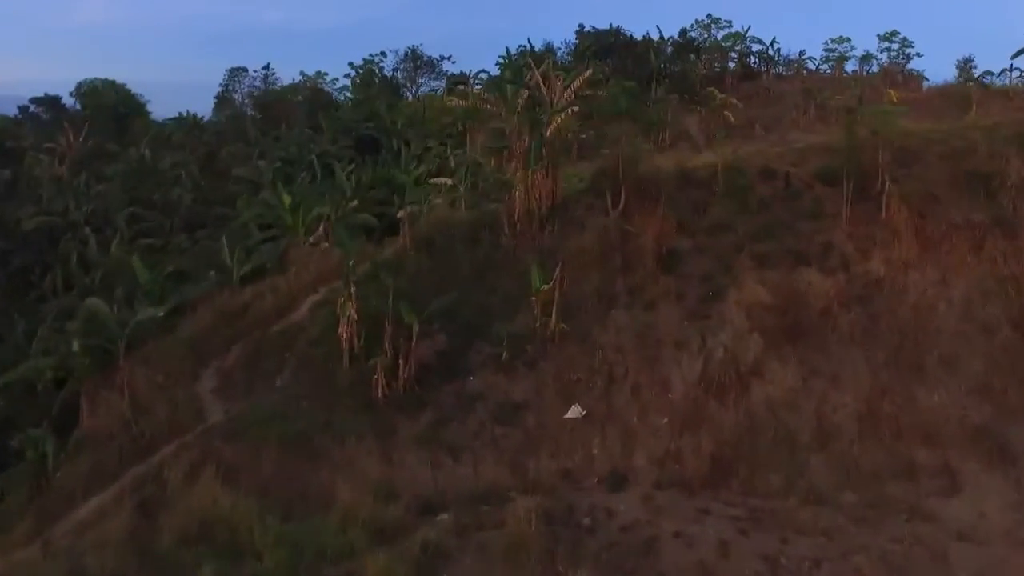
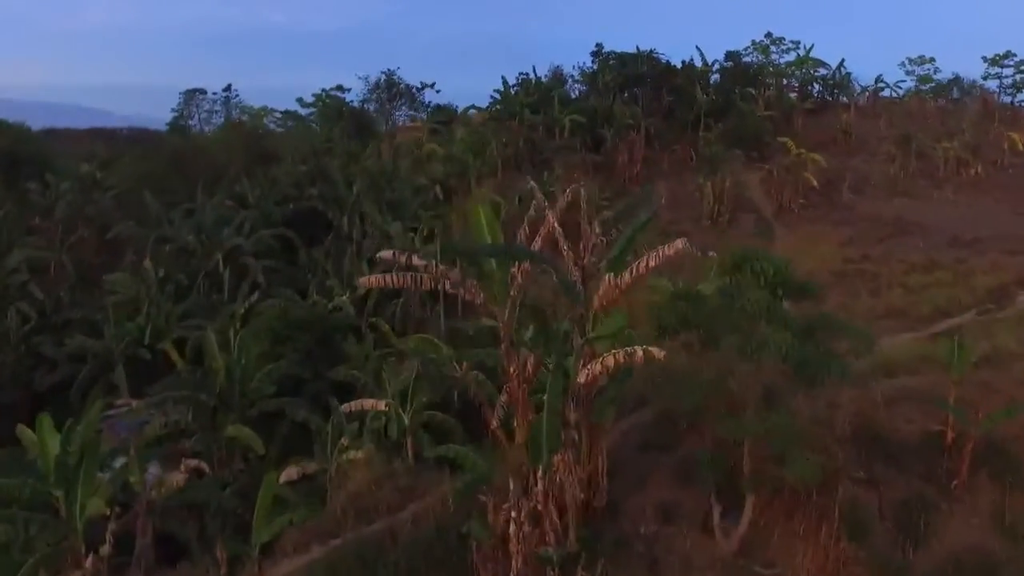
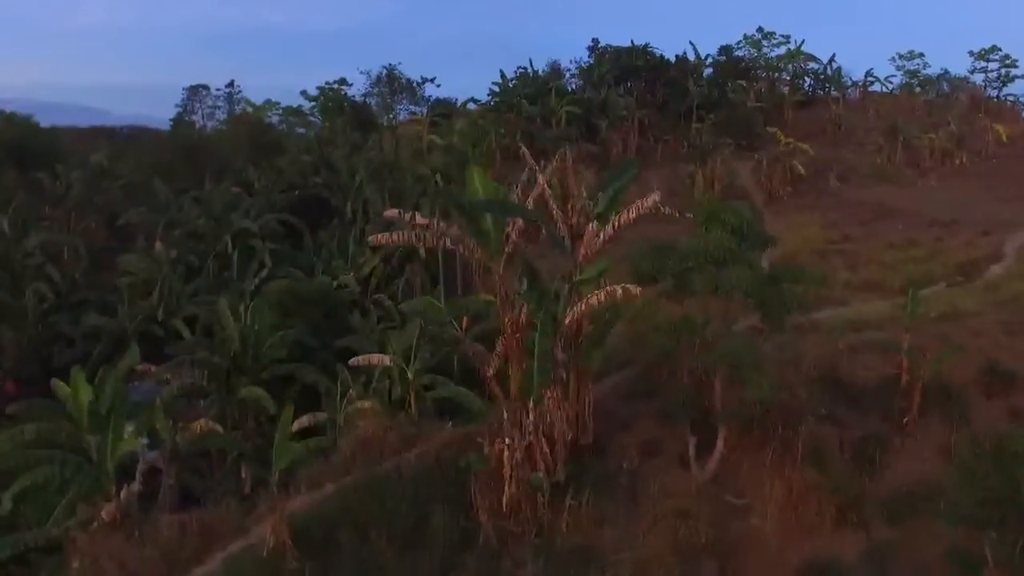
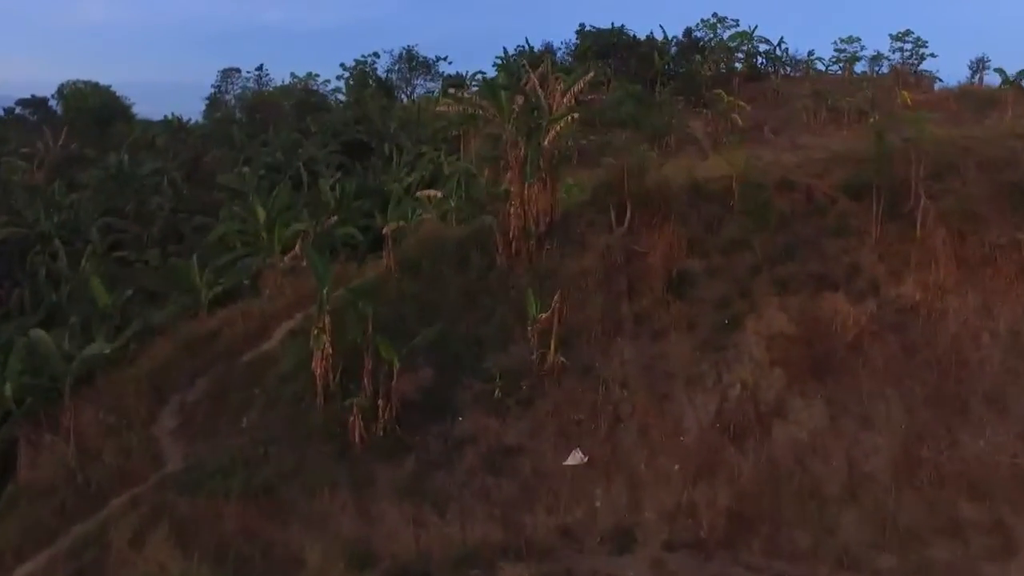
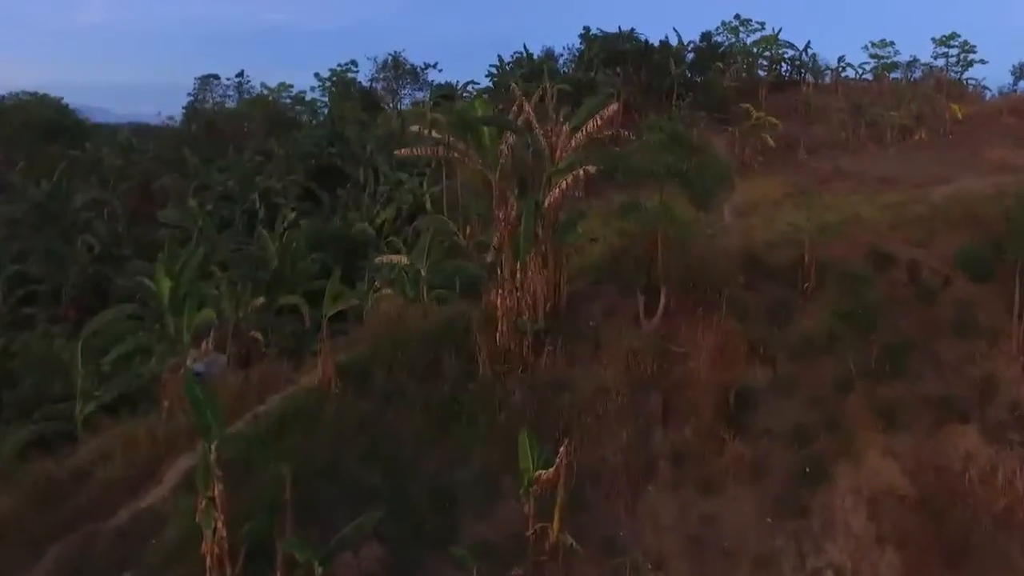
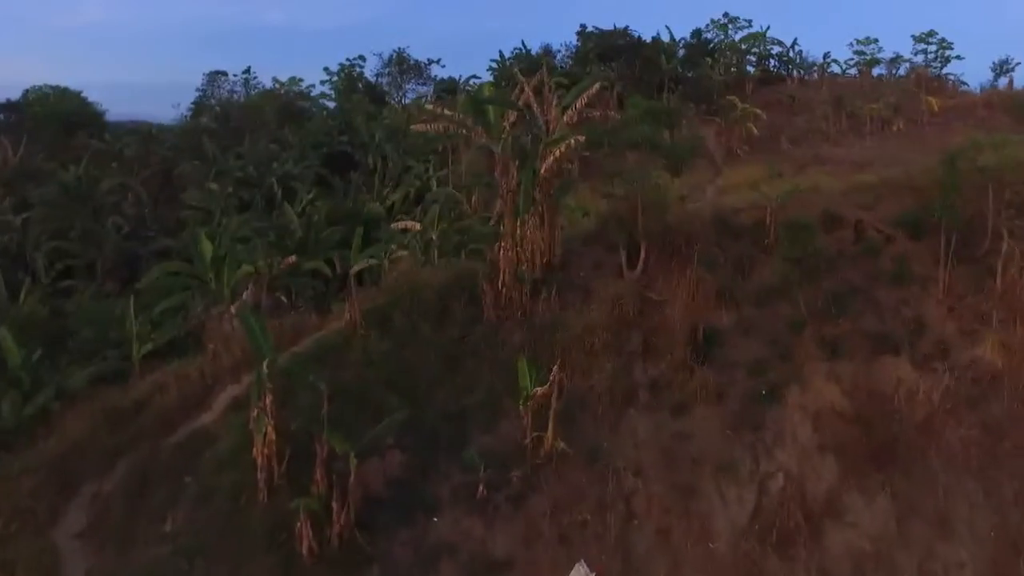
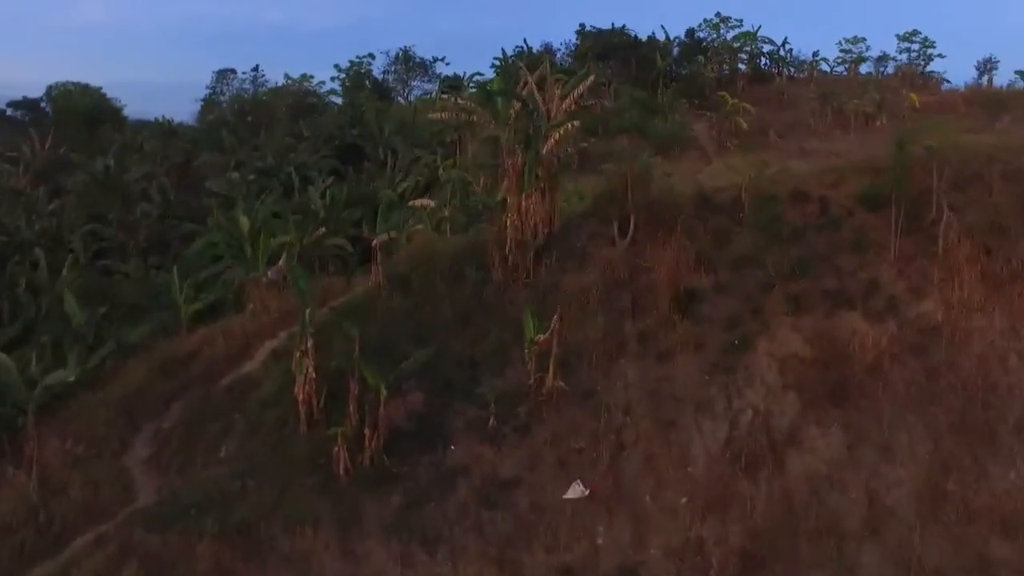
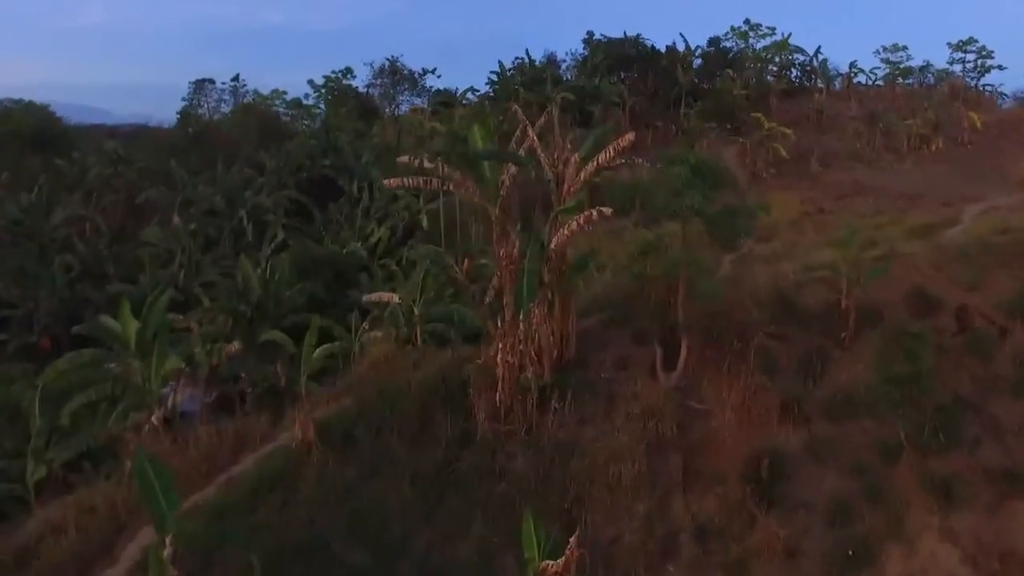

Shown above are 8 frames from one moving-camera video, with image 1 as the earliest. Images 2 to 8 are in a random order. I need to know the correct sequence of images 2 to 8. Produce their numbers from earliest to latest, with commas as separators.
4, 7, 6, 5, 8, 3, 2
